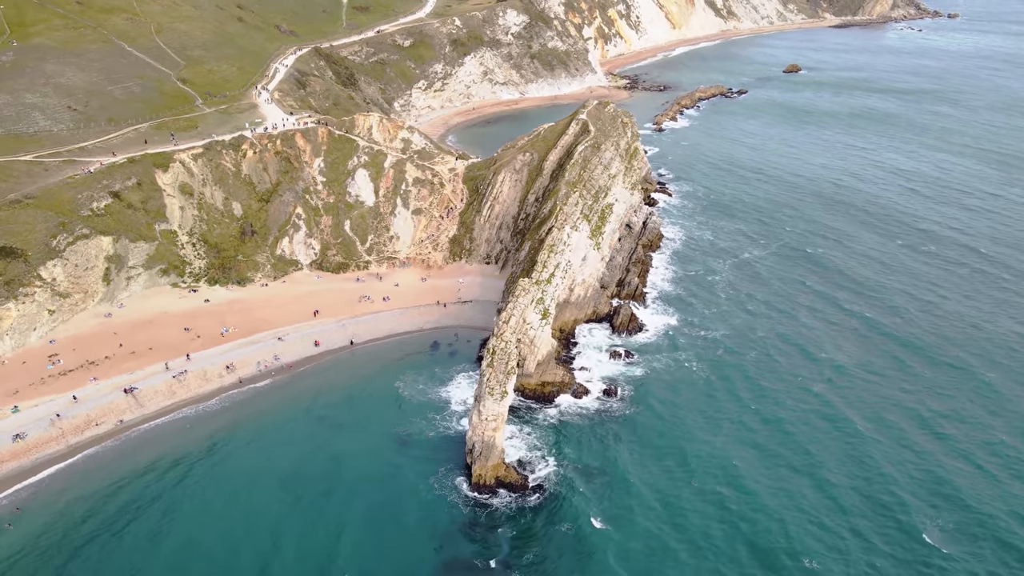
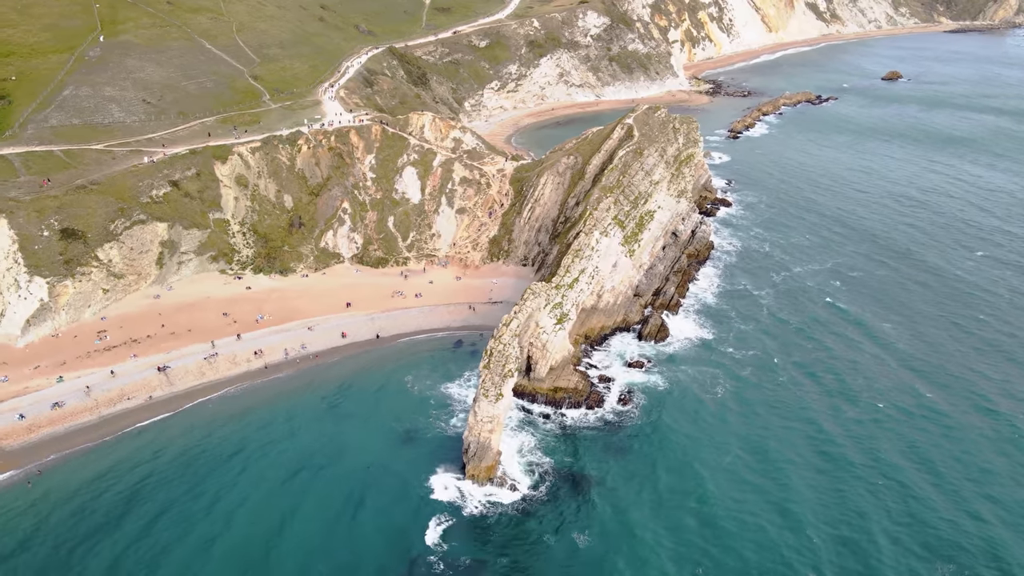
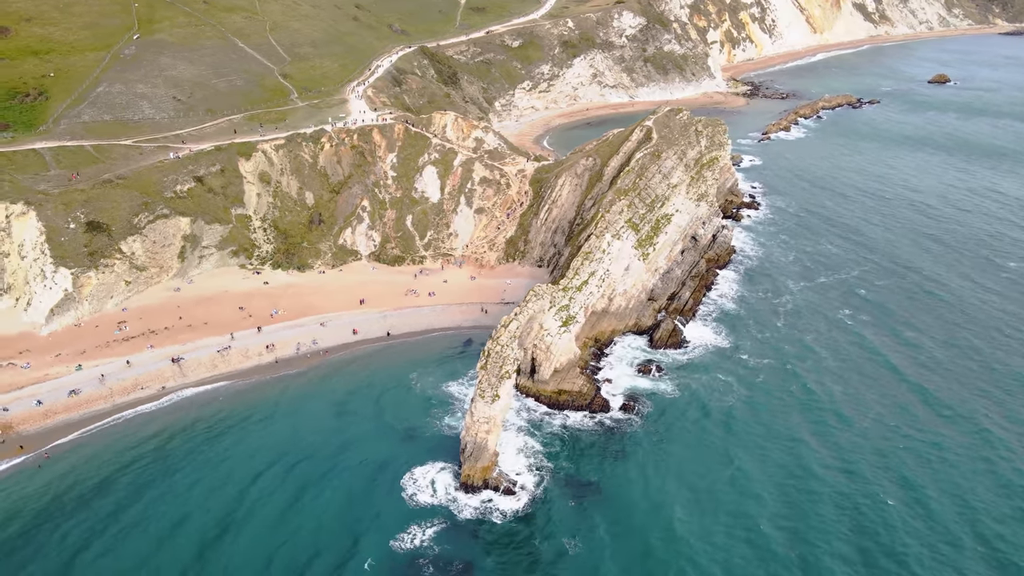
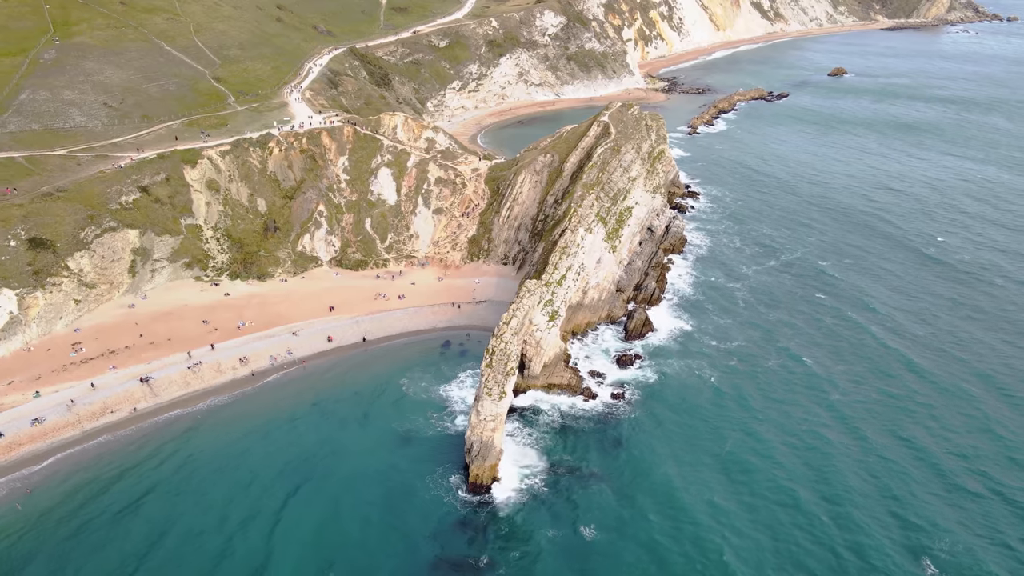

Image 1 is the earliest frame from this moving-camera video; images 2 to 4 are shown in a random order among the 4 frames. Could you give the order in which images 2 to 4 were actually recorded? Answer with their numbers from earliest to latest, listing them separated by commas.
4, 2, 3
